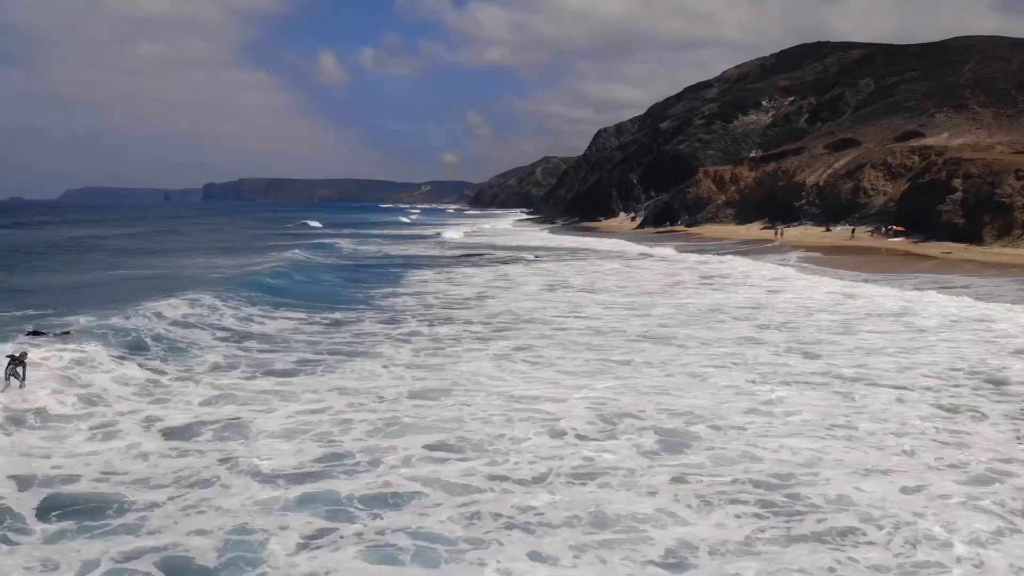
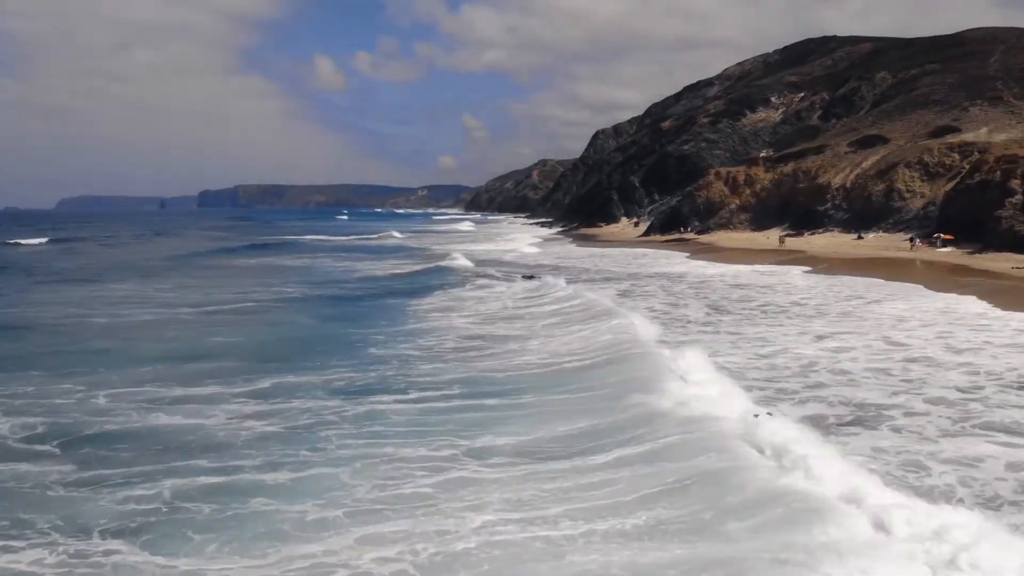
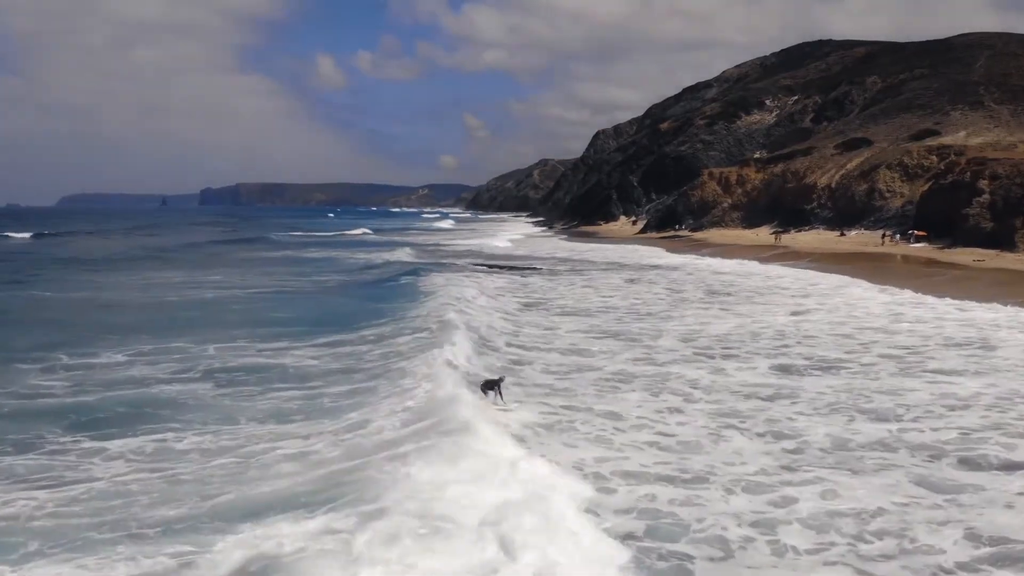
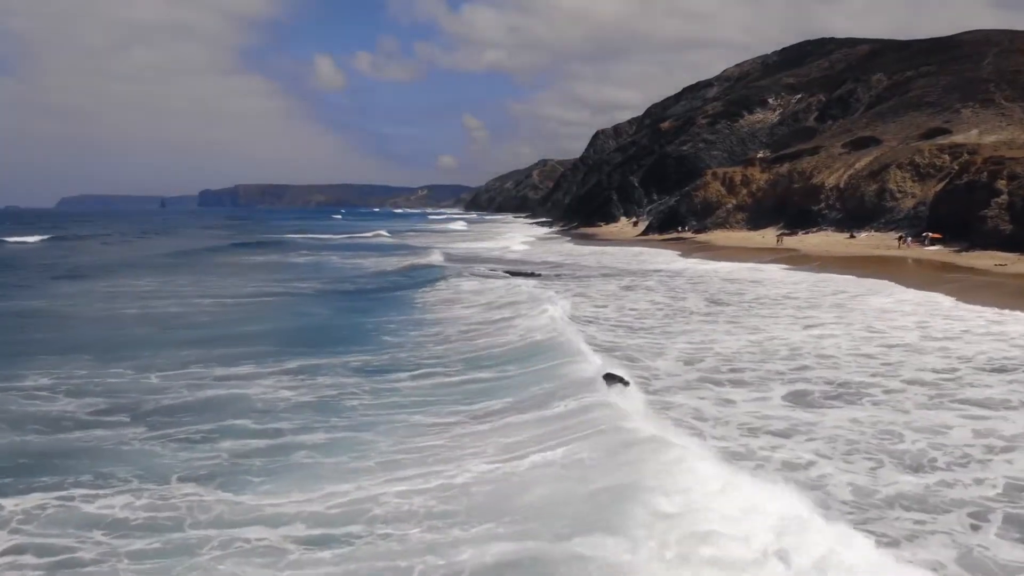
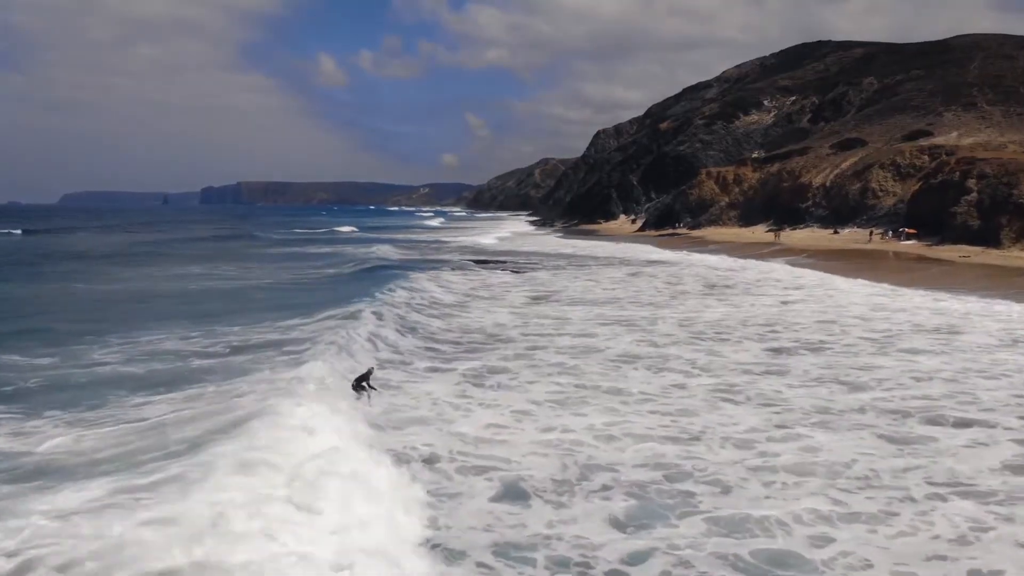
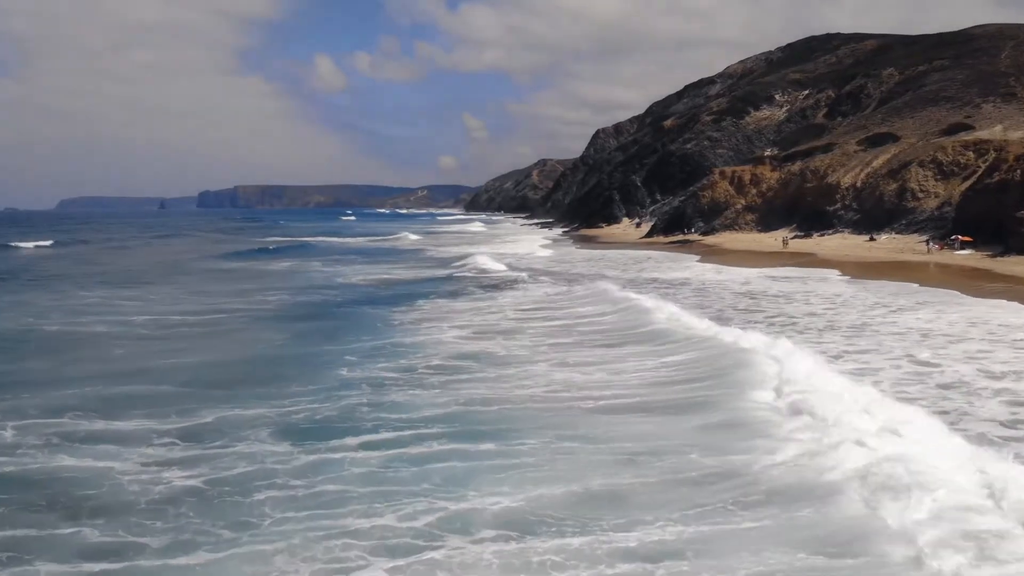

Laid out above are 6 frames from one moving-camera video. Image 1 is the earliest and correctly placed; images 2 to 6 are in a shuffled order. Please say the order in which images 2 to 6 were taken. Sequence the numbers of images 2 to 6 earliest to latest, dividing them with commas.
5, 3, 4, 2, 6
